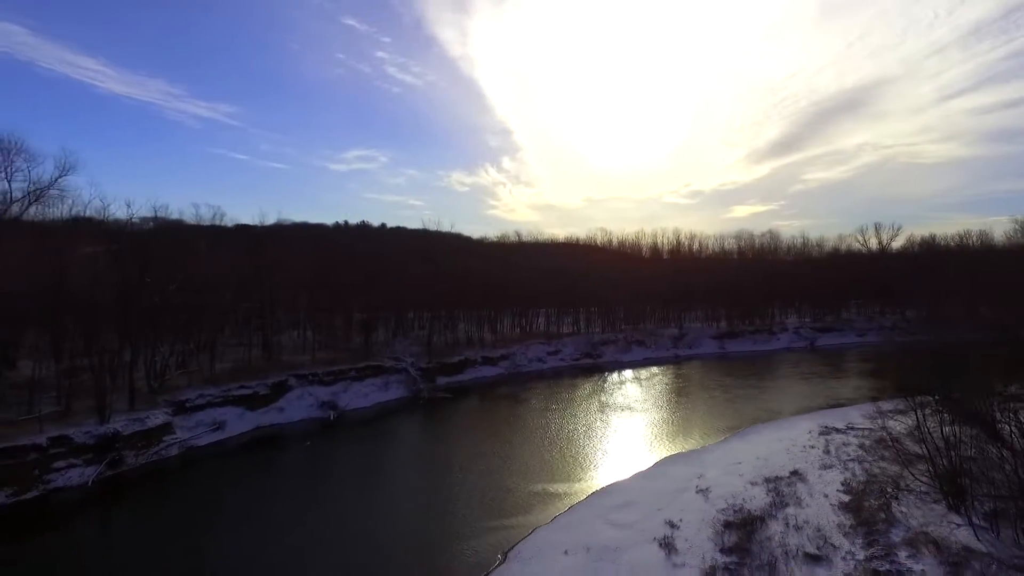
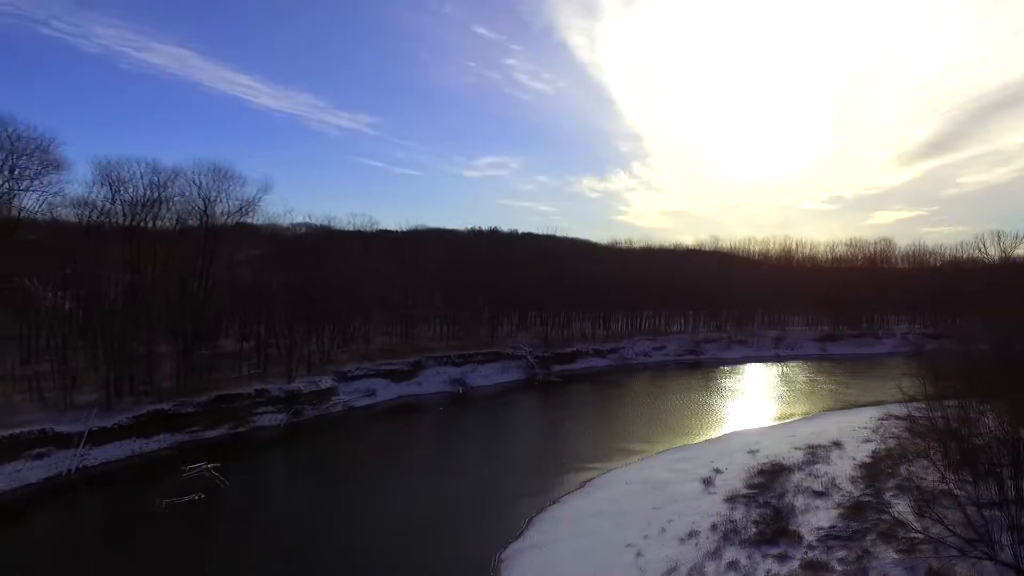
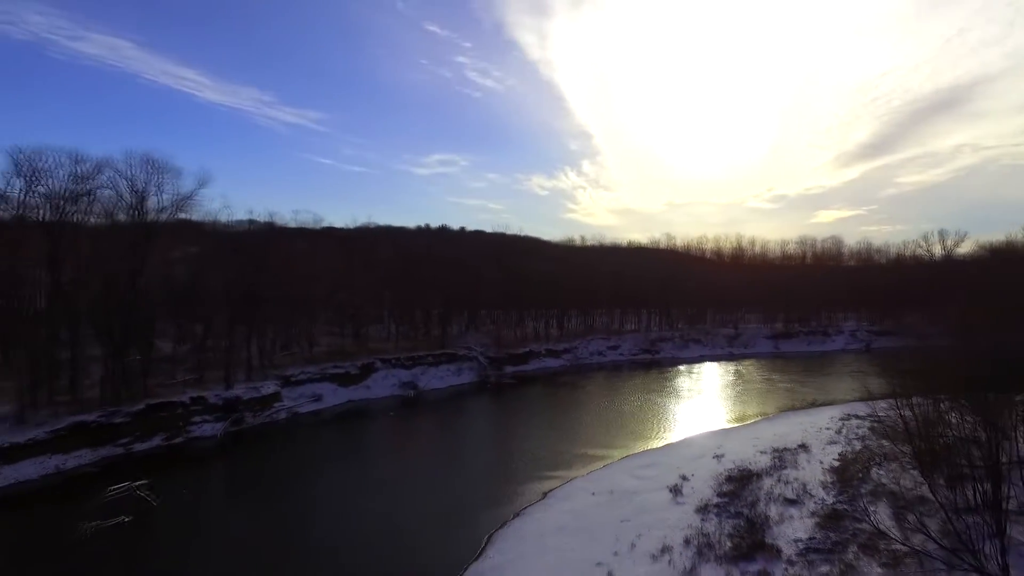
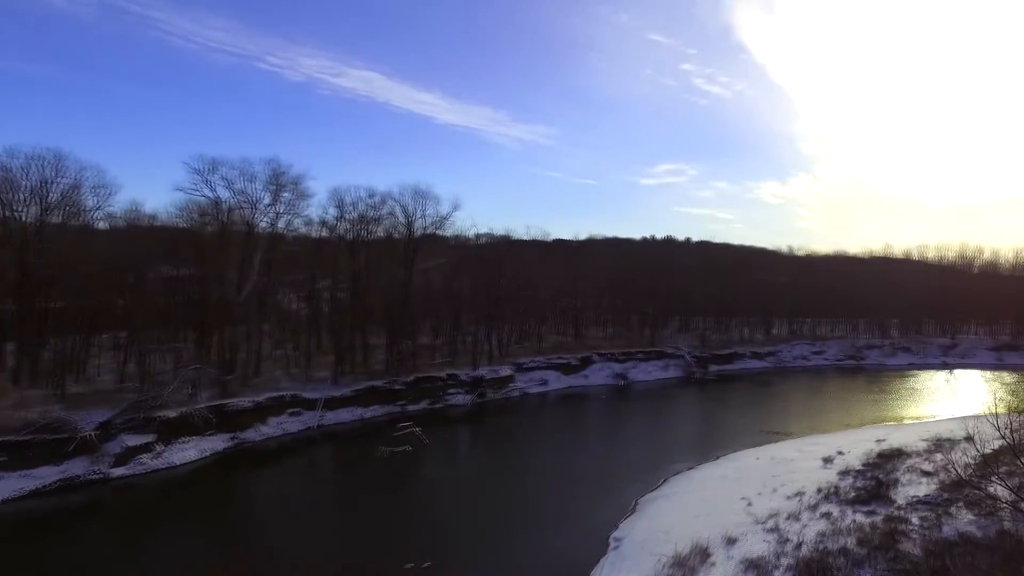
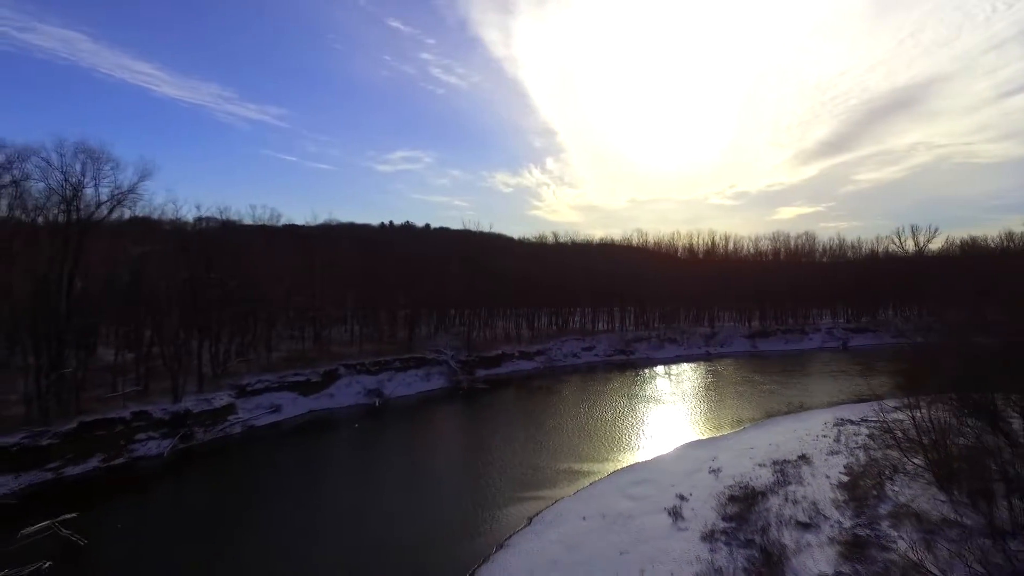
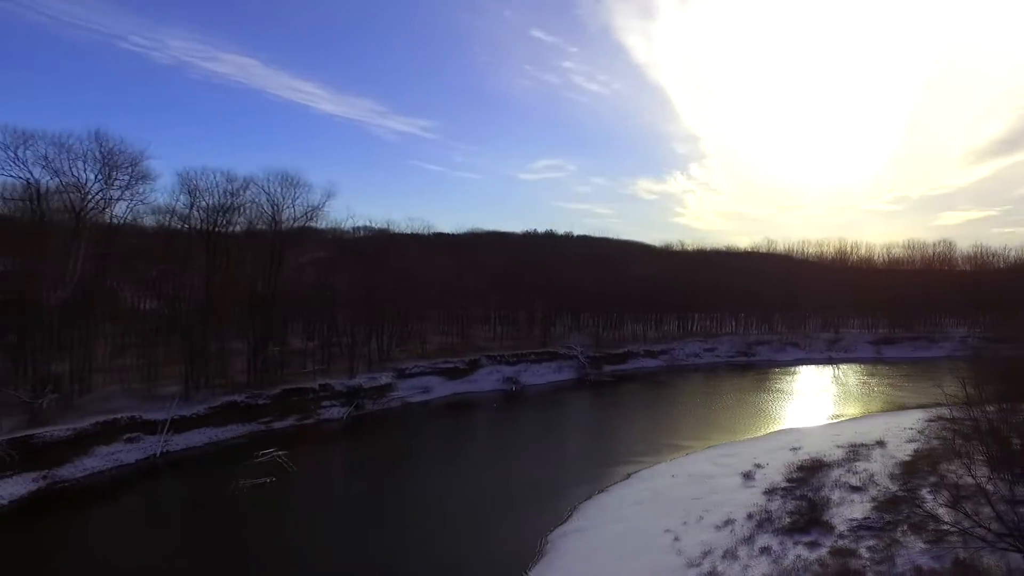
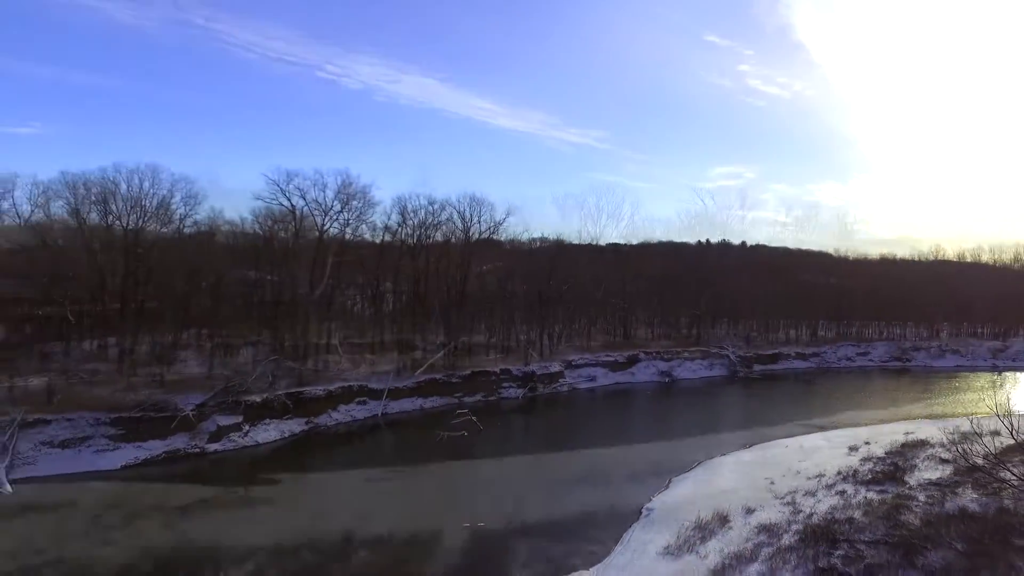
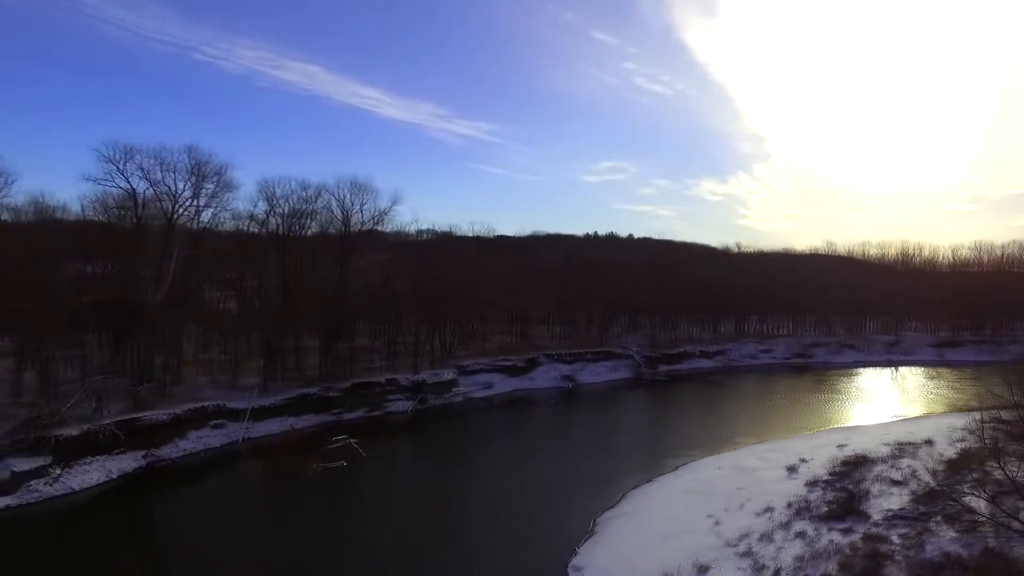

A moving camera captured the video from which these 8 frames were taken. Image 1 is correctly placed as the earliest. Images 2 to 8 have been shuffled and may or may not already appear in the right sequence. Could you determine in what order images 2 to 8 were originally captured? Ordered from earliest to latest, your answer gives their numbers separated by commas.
5, 3, 2, 6, 8, 4, 7
